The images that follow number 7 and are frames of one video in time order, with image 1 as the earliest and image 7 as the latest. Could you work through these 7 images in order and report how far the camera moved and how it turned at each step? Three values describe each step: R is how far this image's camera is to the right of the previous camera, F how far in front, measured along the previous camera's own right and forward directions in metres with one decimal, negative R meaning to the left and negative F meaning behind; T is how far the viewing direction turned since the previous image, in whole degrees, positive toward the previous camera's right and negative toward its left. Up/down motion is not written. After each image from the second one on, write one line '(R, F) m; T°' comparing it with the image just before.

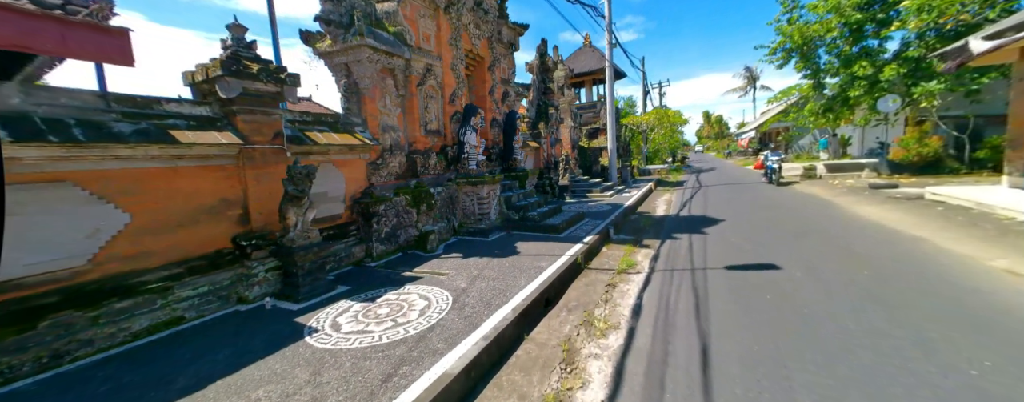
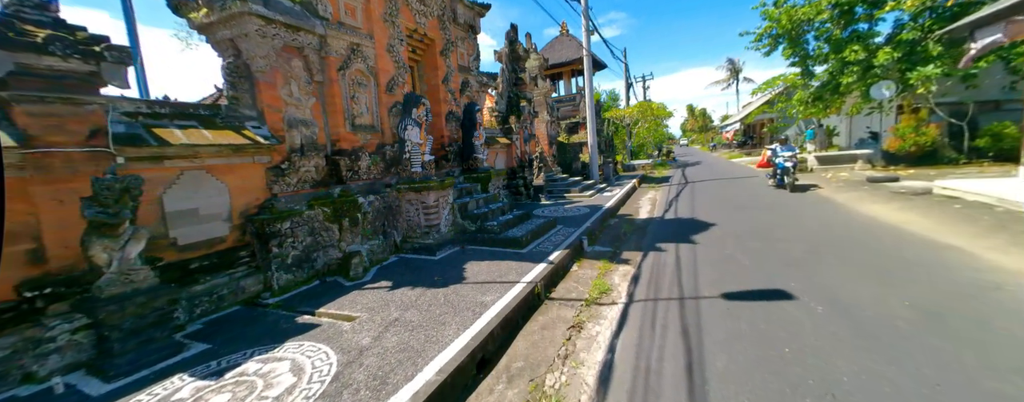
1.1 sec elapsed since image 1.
(+0.5, +1.1) m; +2°
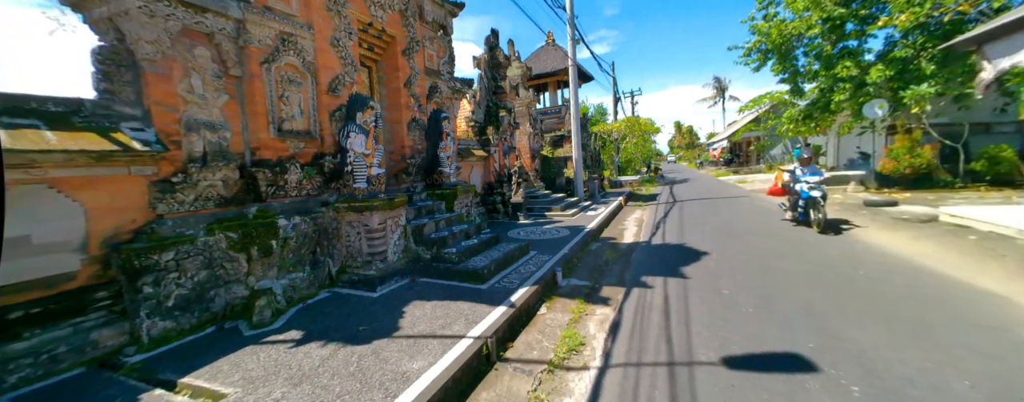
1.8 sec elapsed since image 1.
(+0.4, +0.8) m; +2°
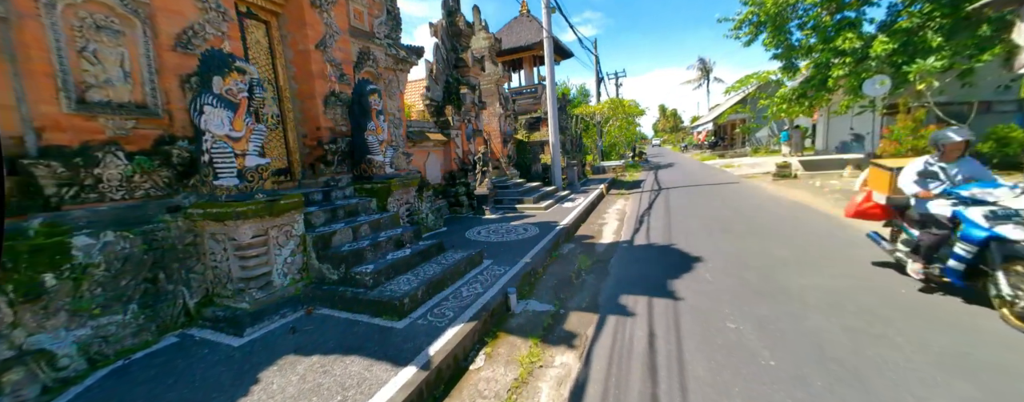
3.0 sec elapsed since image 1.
(+0.5, +1.2) m; +2°
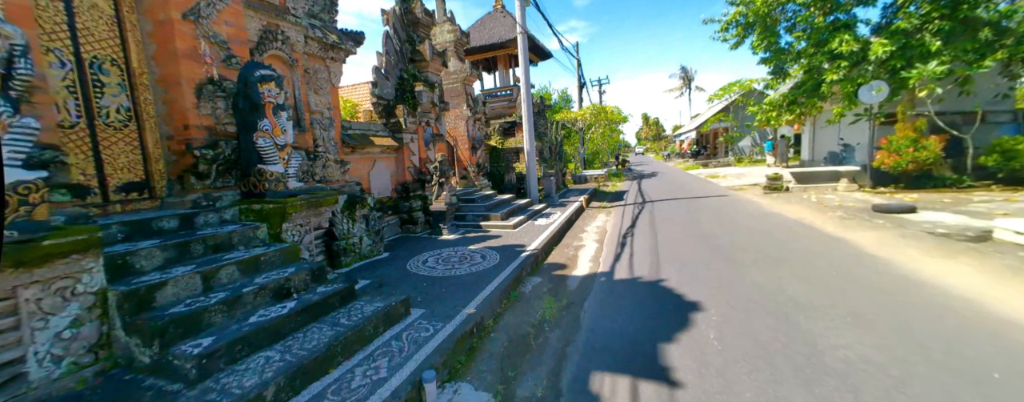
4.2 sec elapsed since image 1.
(+0.4, +1.2) m; +2°
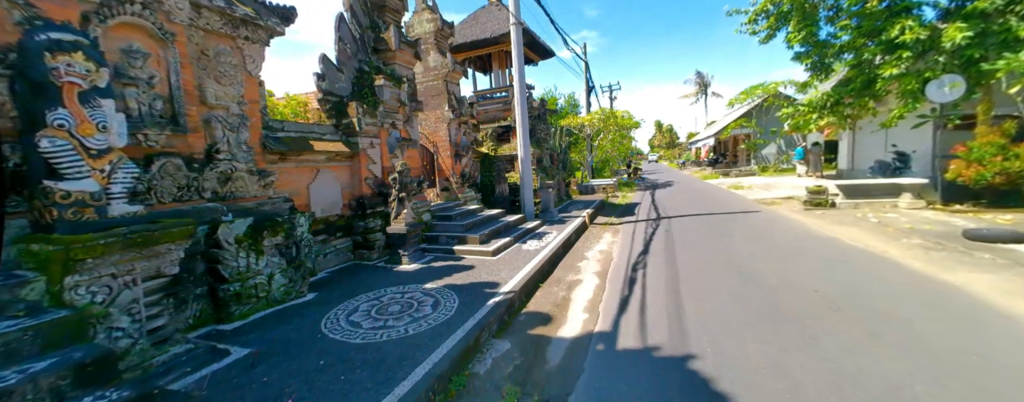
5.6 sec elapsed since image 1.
(+0.5, +1.4) m; -2°
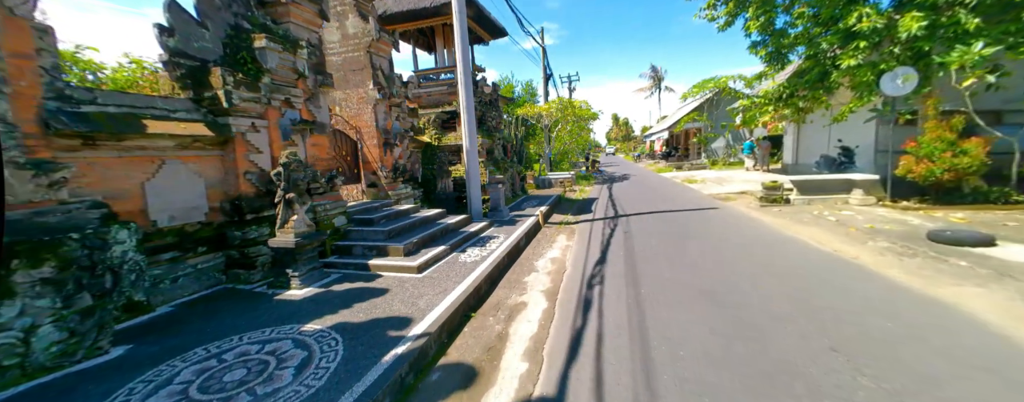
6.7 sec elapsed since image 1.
(+0.4, +1.0) m; +6°
